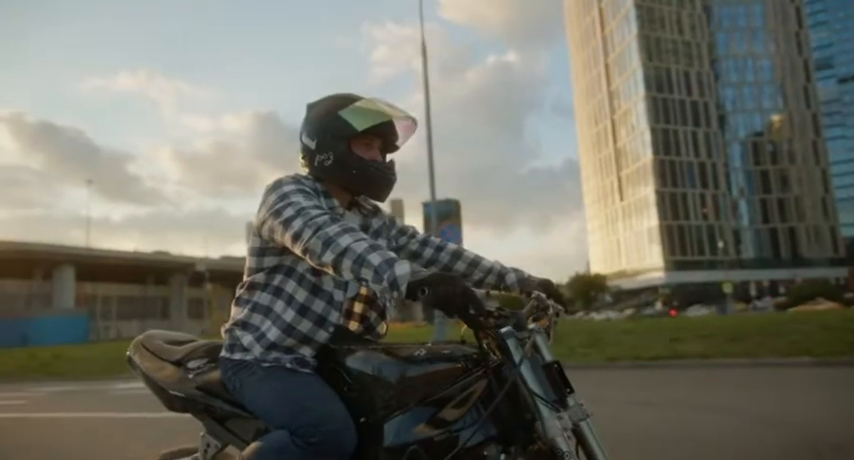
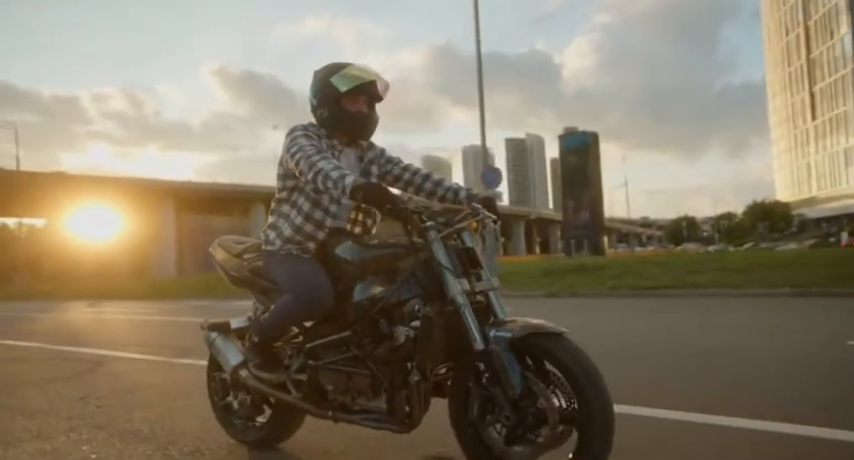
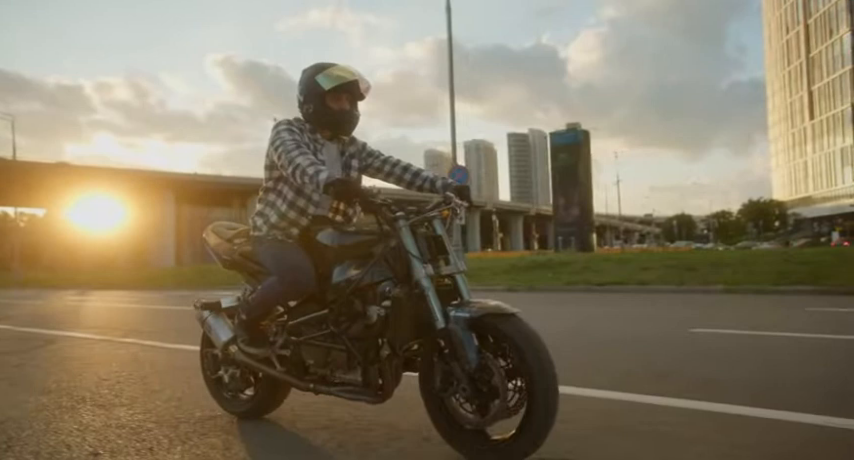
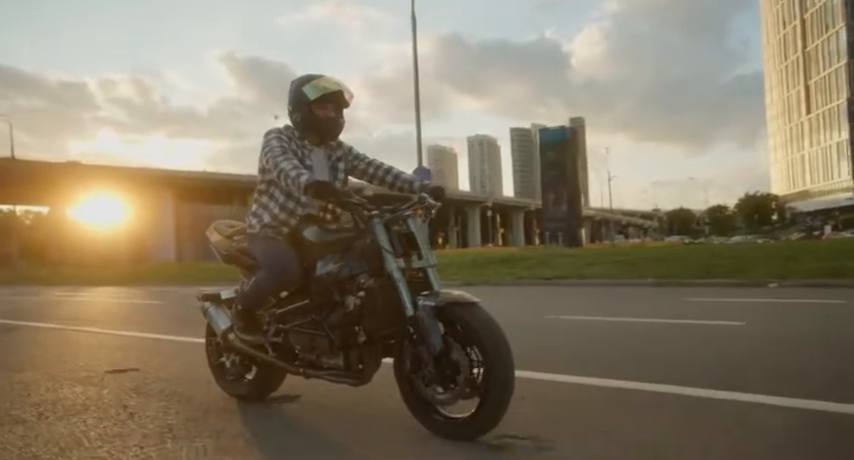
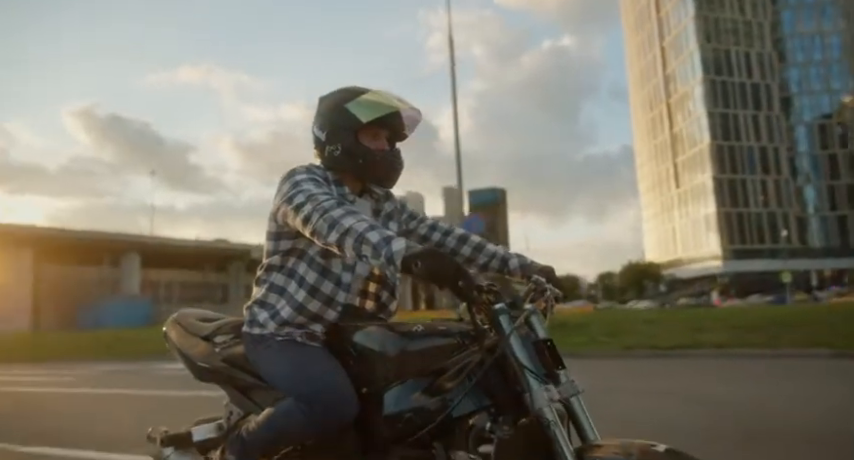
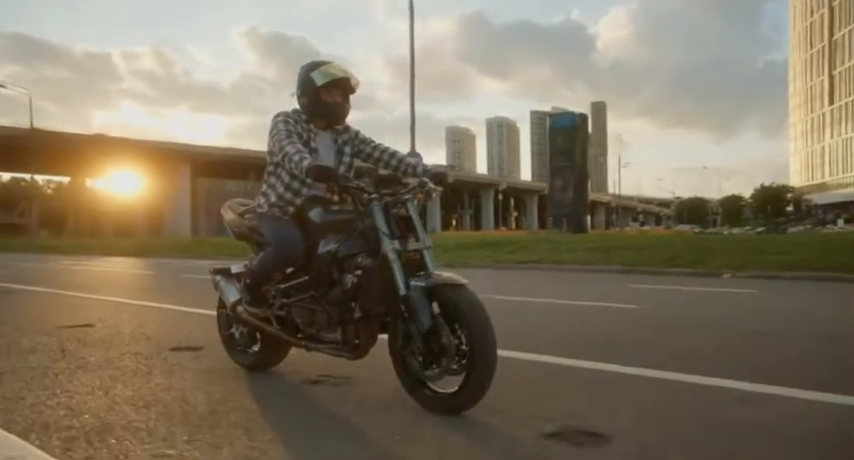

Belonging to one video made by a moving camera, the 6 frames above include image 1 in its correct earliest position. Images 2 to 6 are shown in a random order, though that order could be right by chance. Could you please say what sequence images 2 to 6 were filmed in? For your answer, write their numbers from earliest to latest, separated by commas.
5, 2, 3, 4, 6
